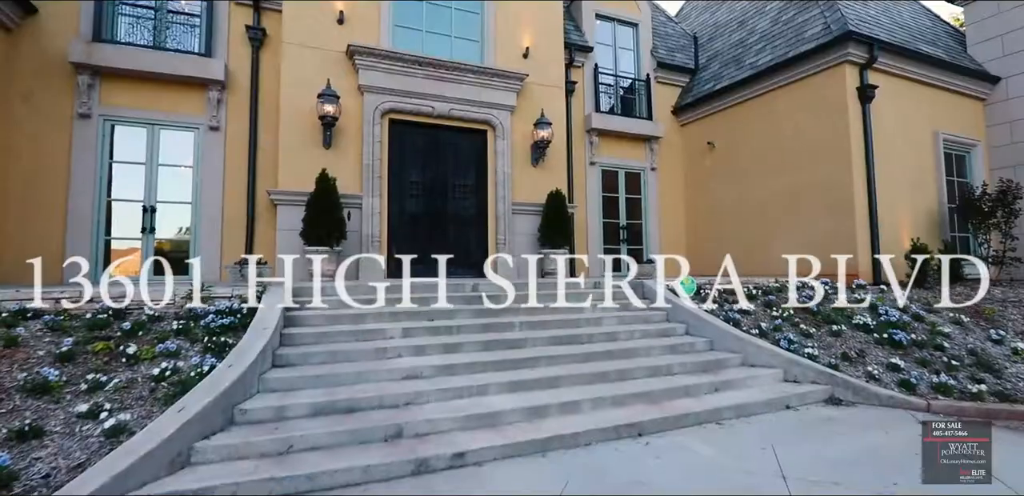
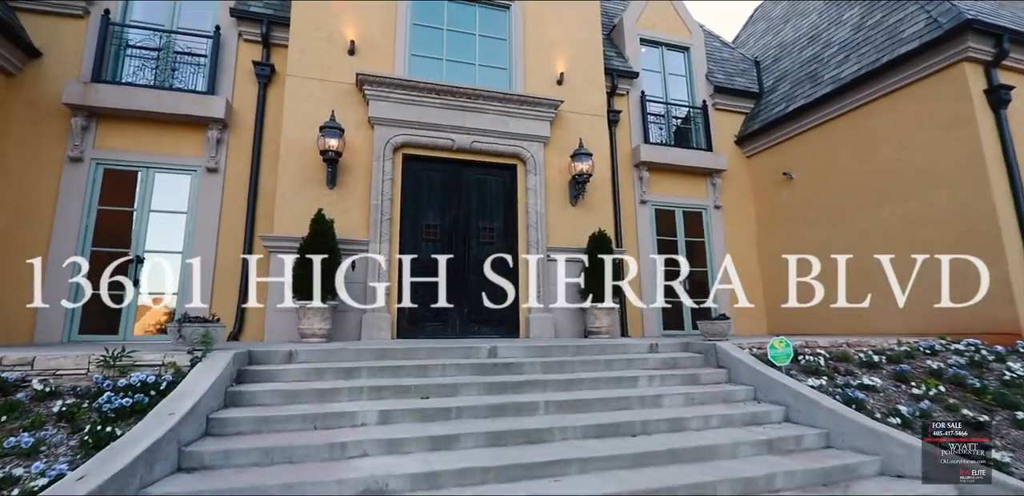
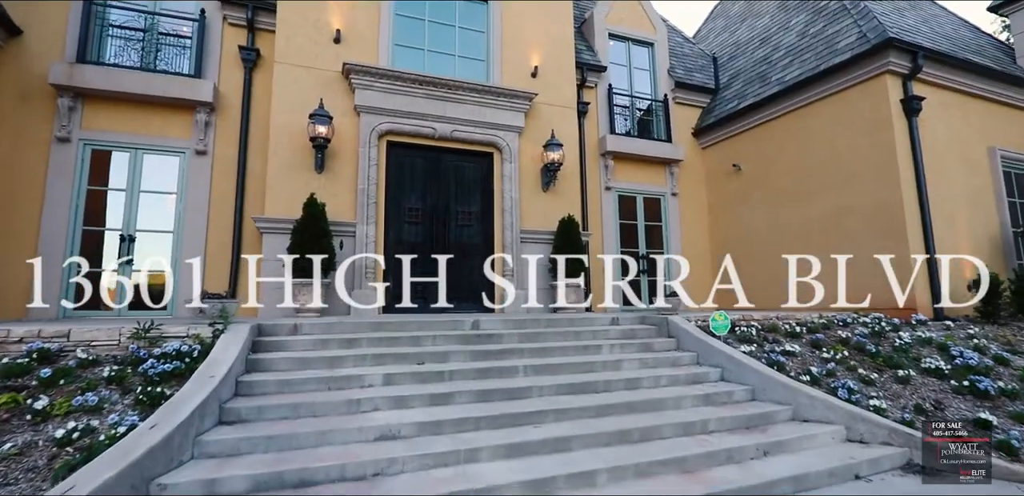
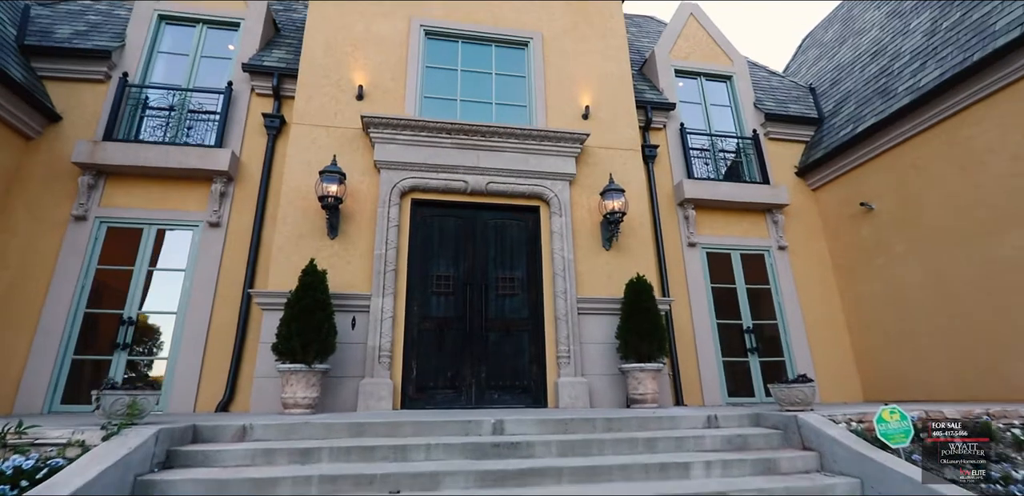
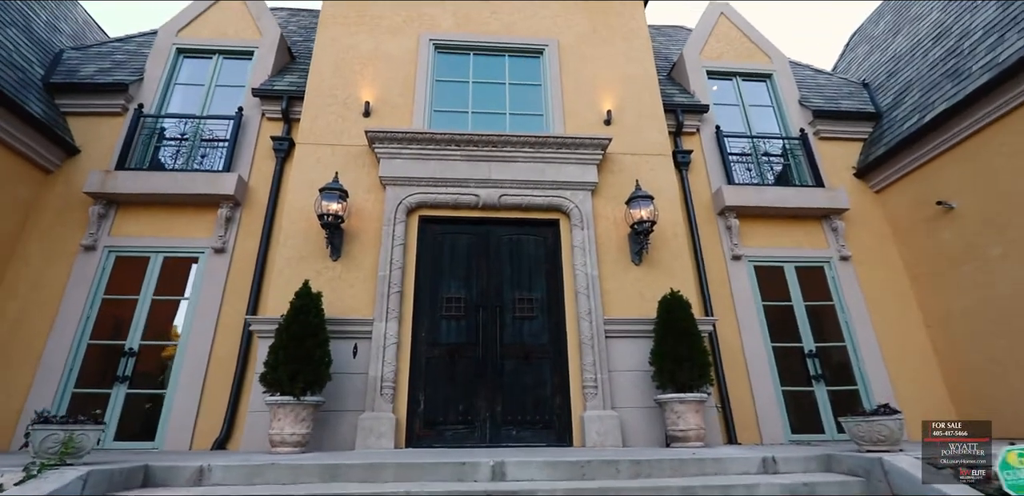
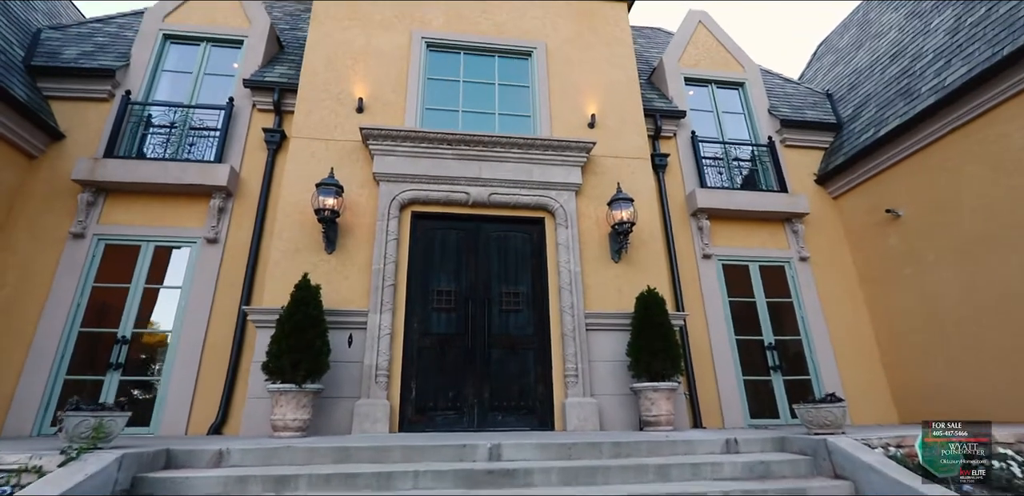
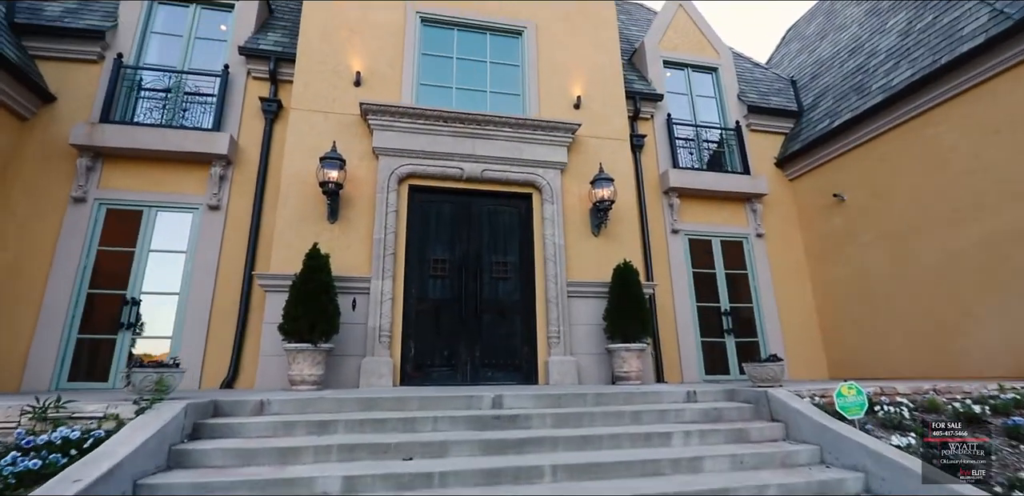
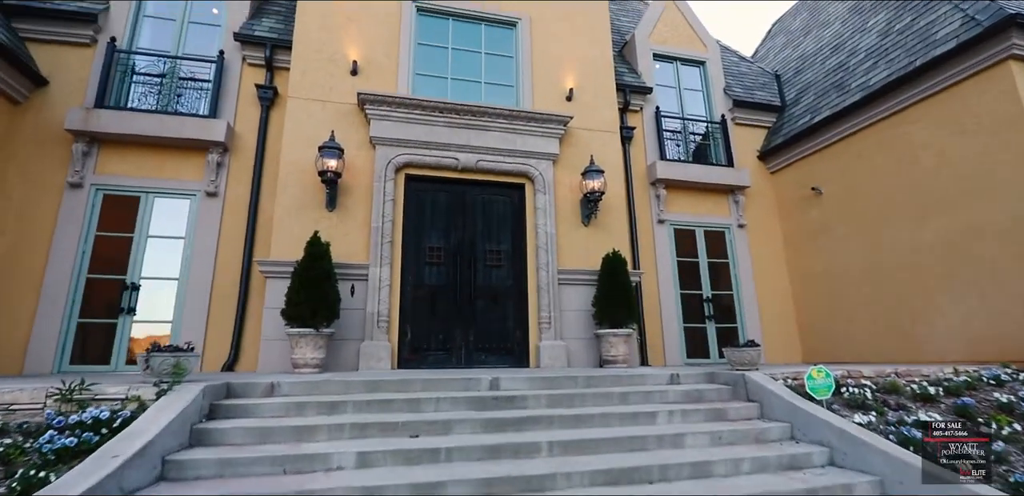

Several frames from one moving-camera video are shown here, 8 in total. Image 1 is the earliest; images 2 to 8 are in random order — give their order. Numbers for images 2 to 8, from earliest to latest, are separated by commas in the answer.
3, 2, 8, 7, 4, 6, 5
